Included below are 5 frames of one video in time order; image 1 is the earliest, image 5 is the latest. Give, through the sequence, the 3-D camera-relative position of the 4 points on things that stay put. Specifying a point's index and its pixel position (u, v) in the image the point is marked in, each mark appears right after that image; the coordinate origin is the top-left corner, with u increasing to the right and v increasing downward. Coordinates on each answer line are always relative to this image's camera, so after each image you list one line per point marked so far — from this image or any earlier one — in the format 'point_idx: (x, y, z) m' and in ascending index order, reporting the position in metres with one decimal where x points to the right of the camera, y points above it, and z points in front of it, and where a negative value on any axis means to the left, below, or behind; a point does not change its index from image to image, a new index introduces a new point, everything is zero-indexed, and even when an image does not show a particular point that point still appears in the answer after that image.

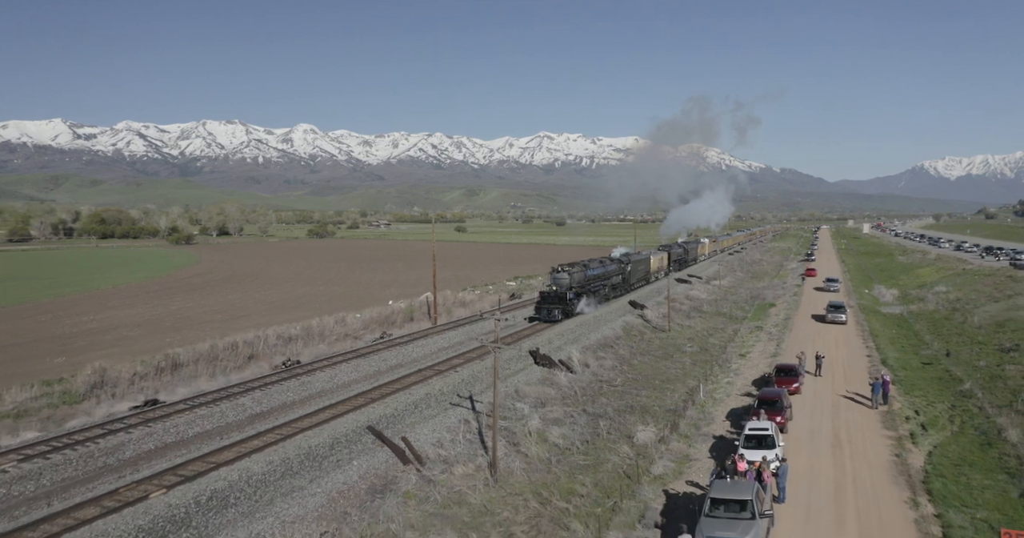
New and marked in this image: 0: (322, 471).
0: (-5.3, -5.5, +17.6) m
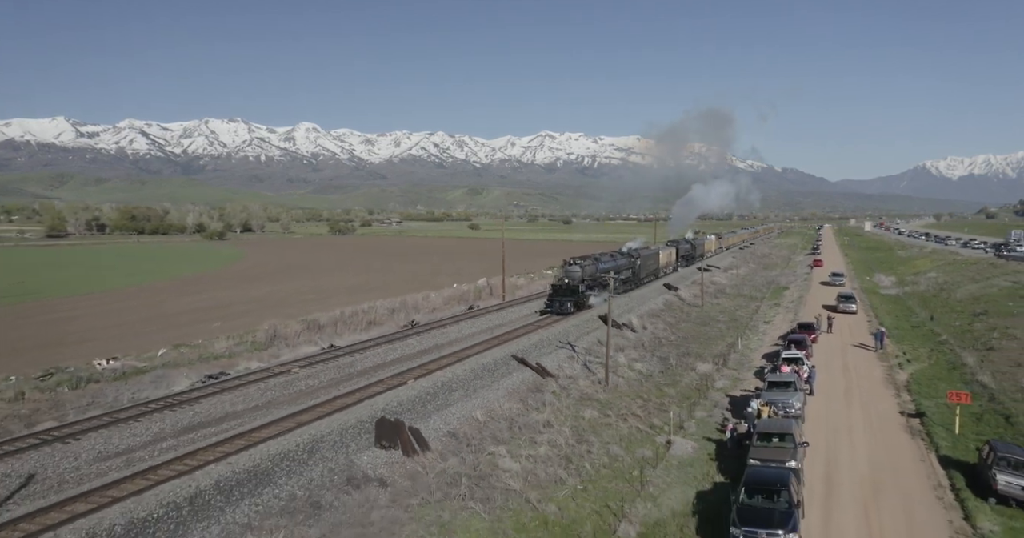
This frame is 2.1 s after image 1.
0: (-0.7, -4.4, +25.9) m
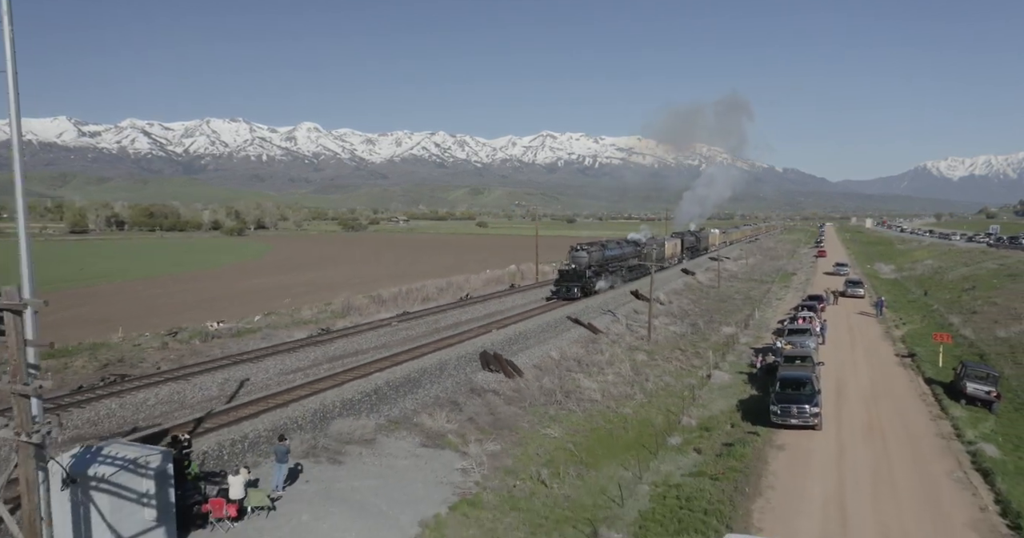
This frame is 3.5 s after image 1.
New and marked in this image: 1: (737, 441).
0: (+2.3, -3.0, +31.0) m
1: (+6.2, -4.7, +17.7) m
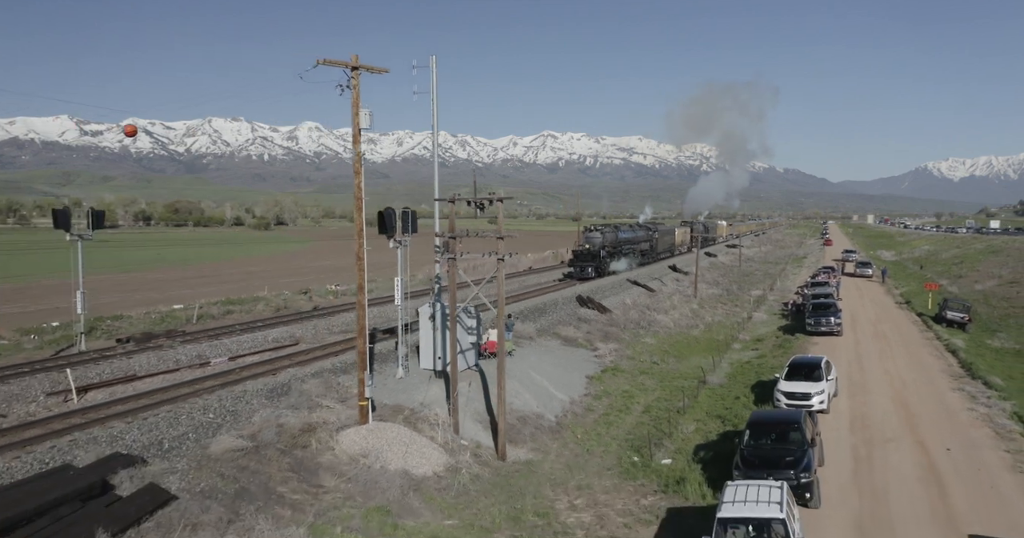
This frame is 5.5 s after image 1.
0: (+6.8, -1.2, +38.6) m
1: (+10.7, -2.9, +25.2) m
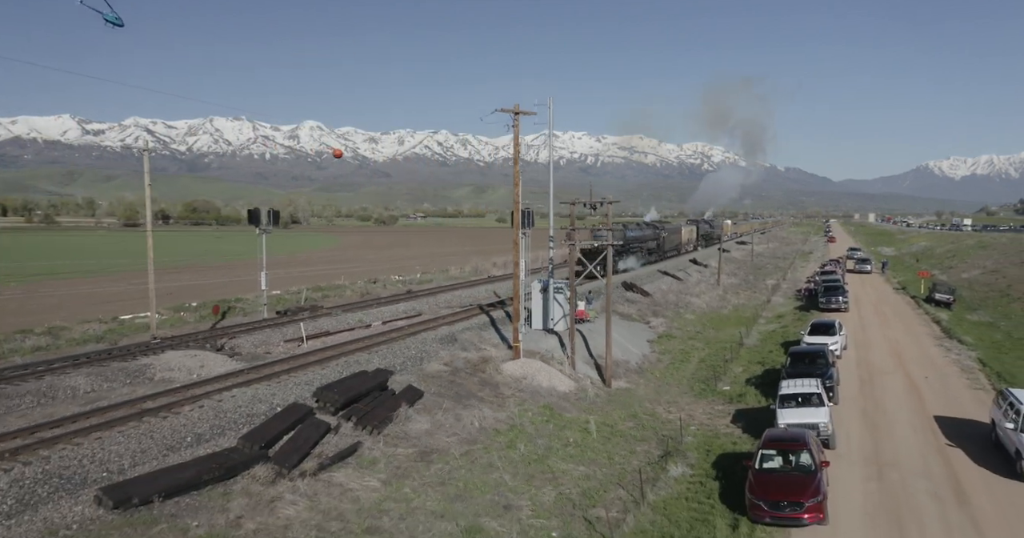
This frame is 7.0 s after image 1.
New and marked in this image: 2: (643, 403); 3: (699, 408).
0: (+10.1, -0.6, +44.2) m
1: (+14.0, -2.3, +30.9) m
2: (+3.8, -3.9, +18.5) m
3: (+5.3, -3.9, +18.0) m
